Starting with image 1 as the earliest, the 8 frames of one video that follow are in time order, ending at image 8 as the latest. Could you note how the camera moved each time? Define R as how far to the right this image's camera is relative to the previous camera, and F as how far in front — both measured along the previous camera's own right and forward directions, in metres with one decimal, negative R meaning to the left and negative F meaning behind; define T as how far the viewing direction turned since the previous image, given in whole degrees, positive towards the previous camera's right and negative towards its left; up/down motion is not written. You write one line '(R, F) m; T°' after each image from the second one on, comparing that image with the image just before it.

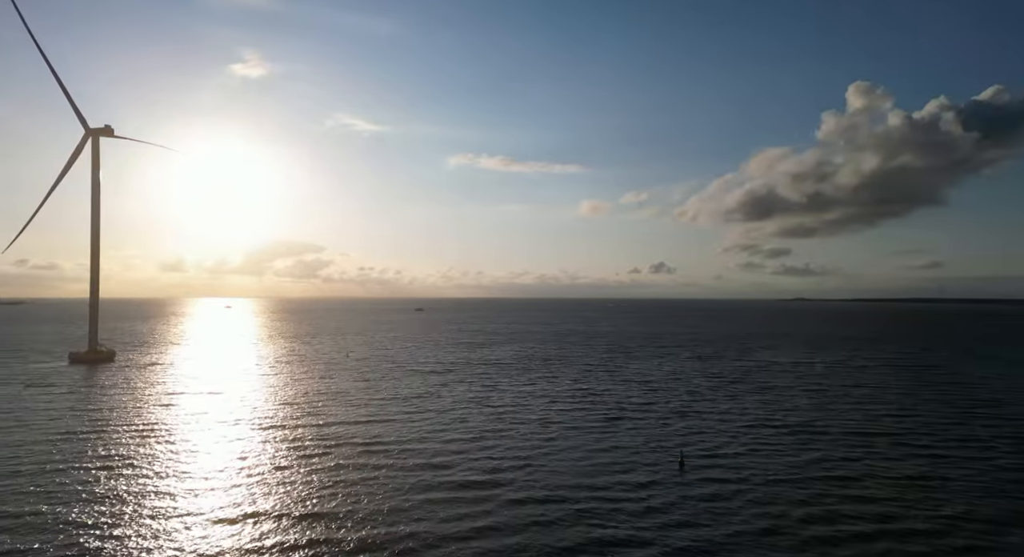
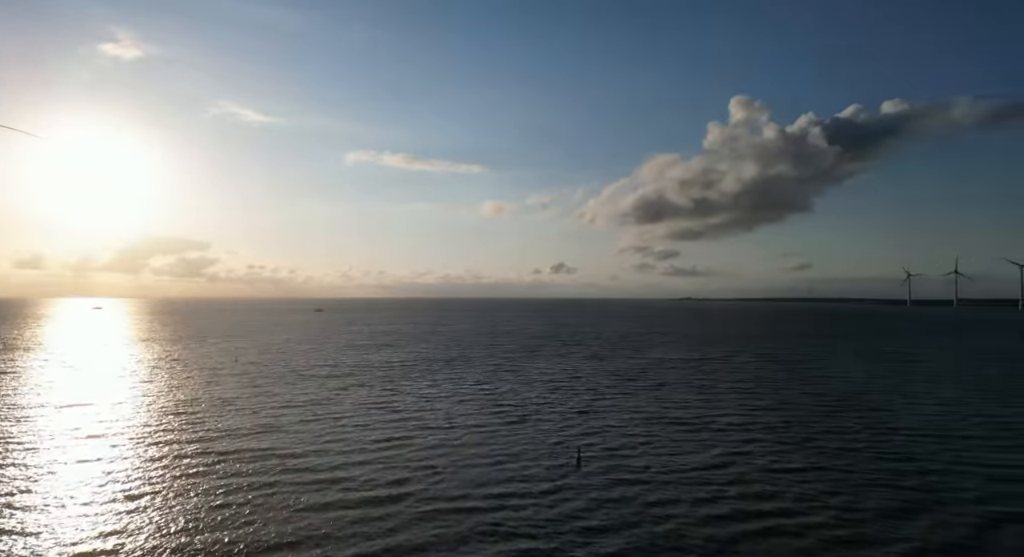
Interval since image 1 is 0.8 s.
(-0.4, +0.9) m; +9°
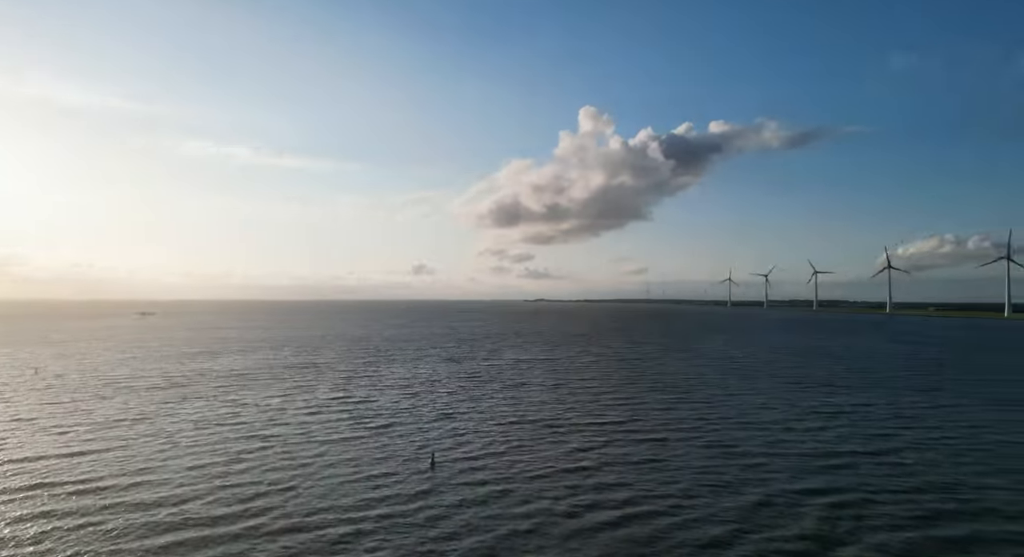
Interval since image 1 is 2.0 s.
(-0.5, +1.4) m; +13°
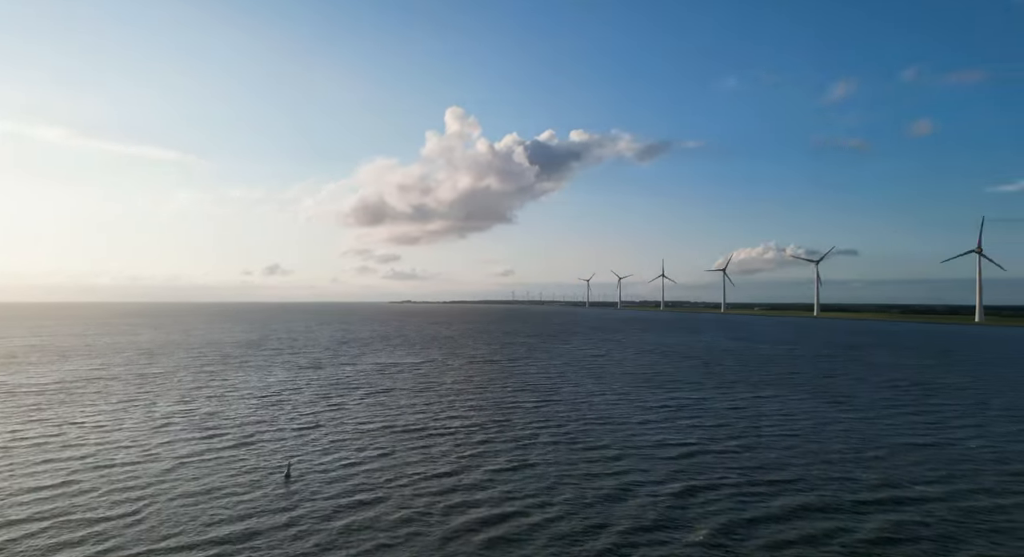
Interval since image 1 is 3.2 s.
(-0.4, +1.2) m; +12°
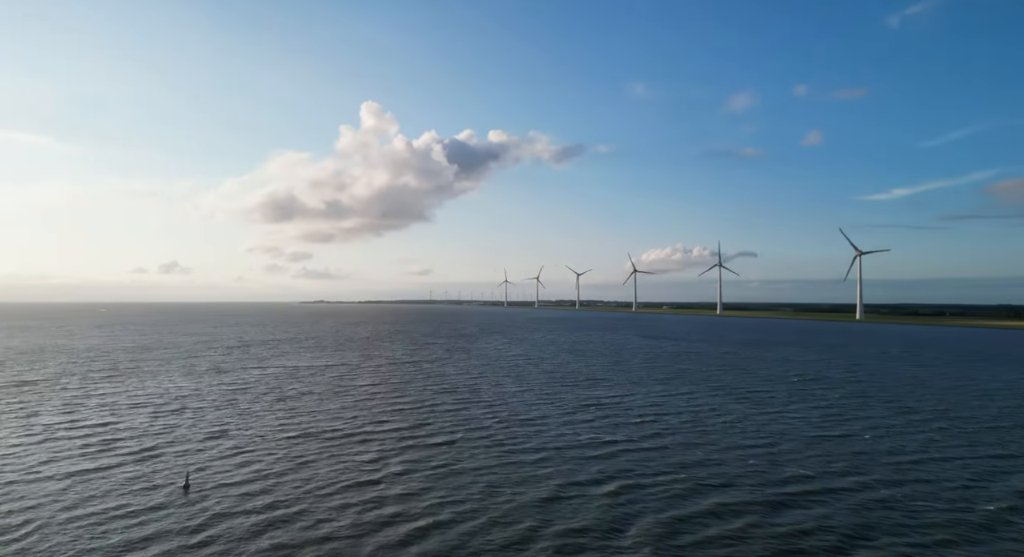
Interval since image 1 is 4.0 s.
(-0.3, +0.8) m; +7°
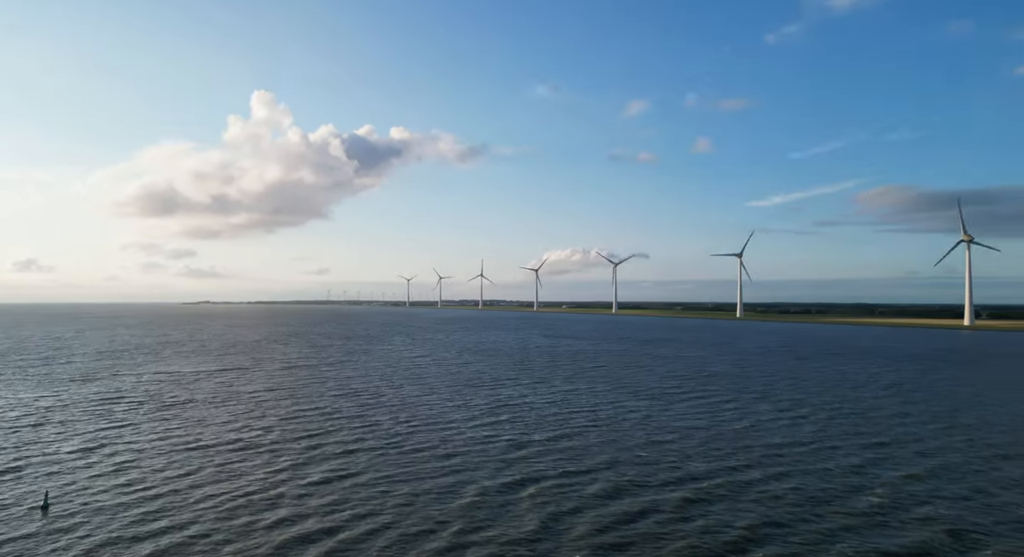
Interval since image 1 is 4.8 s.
(-0.5, +1.2) m; +9°
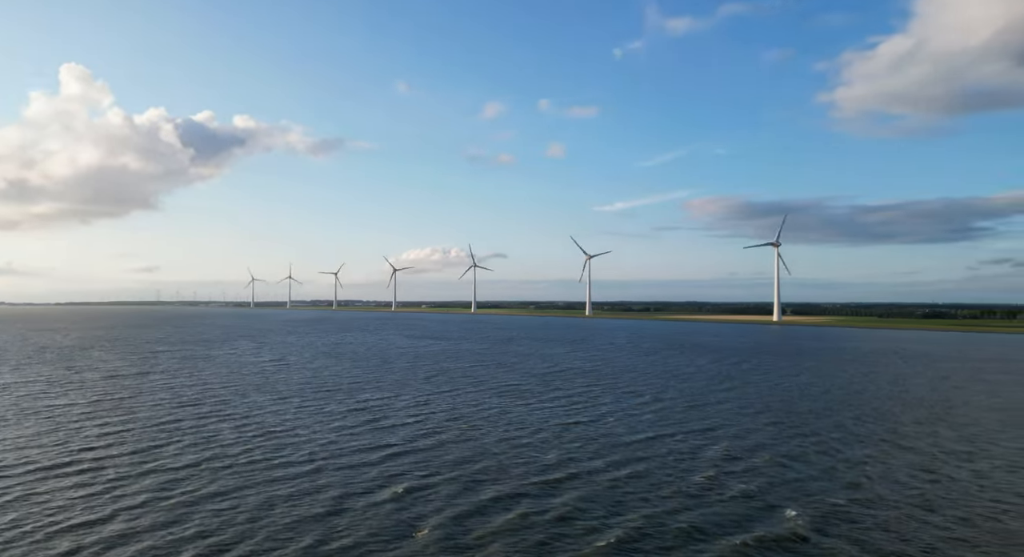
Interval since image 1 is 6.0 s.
(-1.0, +2.1) m; +13°
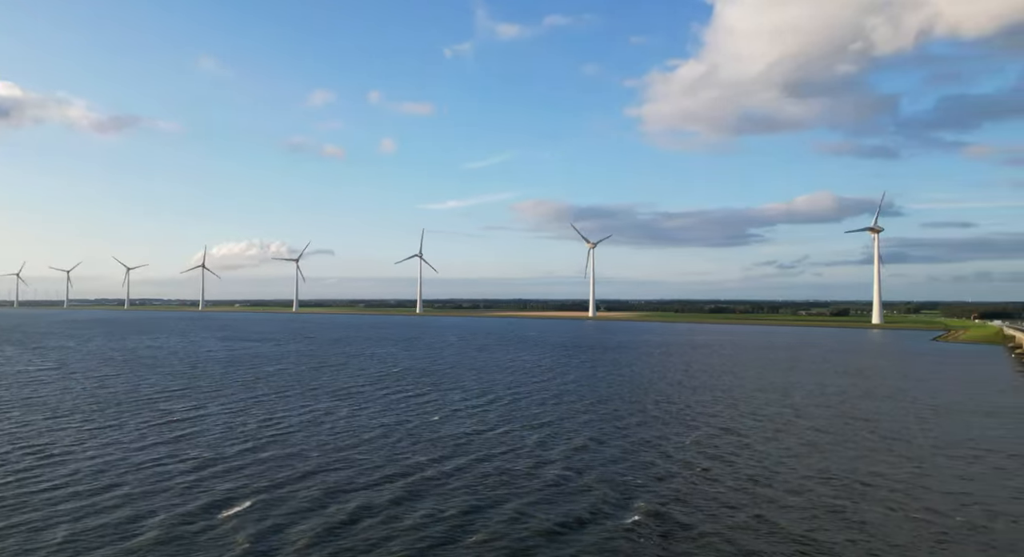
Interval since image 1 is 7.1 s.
(-1.3, +1.7) m; +16°
